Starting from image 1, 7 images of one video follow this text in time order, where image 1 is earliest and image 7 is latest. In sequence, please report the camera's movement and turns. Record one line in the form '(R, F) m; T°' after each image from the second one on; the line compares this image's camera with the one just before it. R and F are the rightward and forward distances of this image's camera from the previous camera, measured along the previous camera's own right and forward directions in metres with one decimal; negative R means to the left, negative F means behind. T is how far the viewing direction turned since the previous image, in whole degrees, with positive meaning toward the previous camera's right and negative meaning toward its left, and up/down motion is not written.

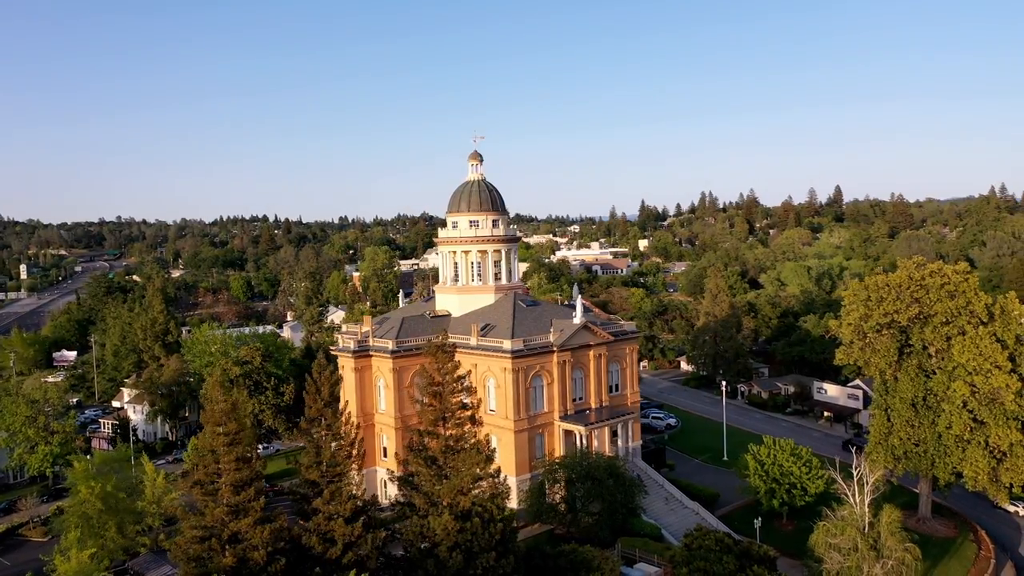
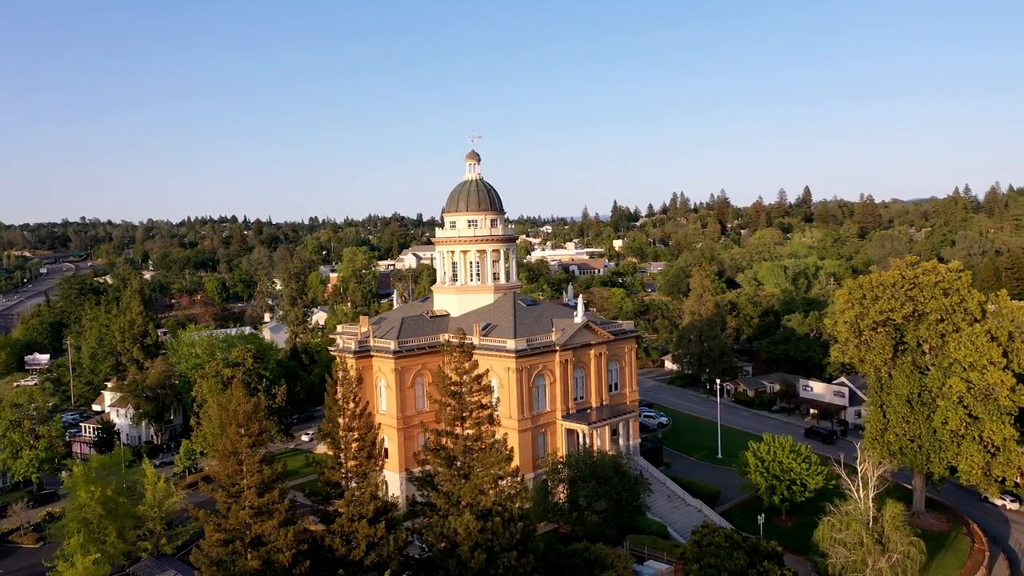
(-1.5, +0.1) m; +2°
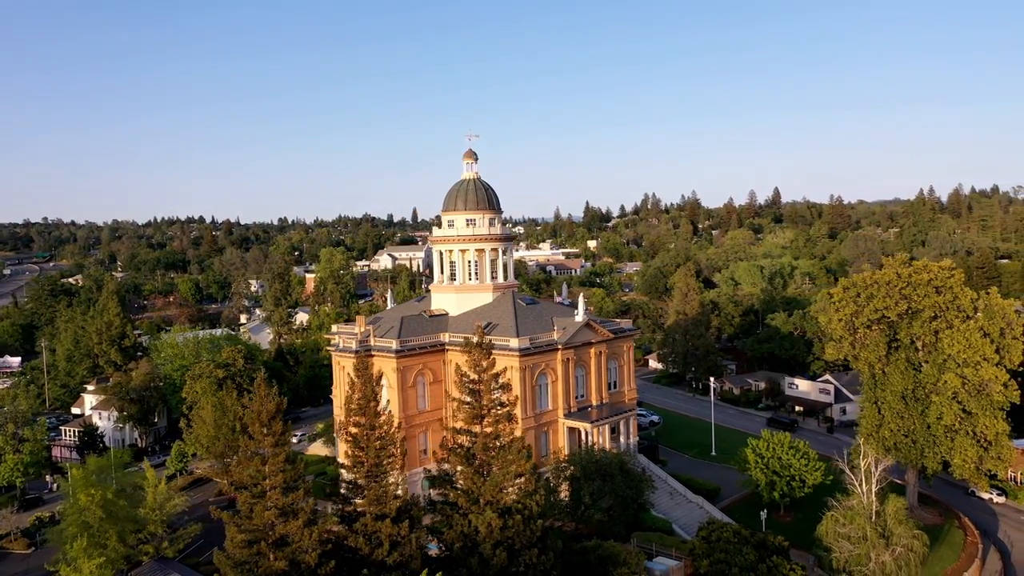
(-1.5, +0.1) m; +2°
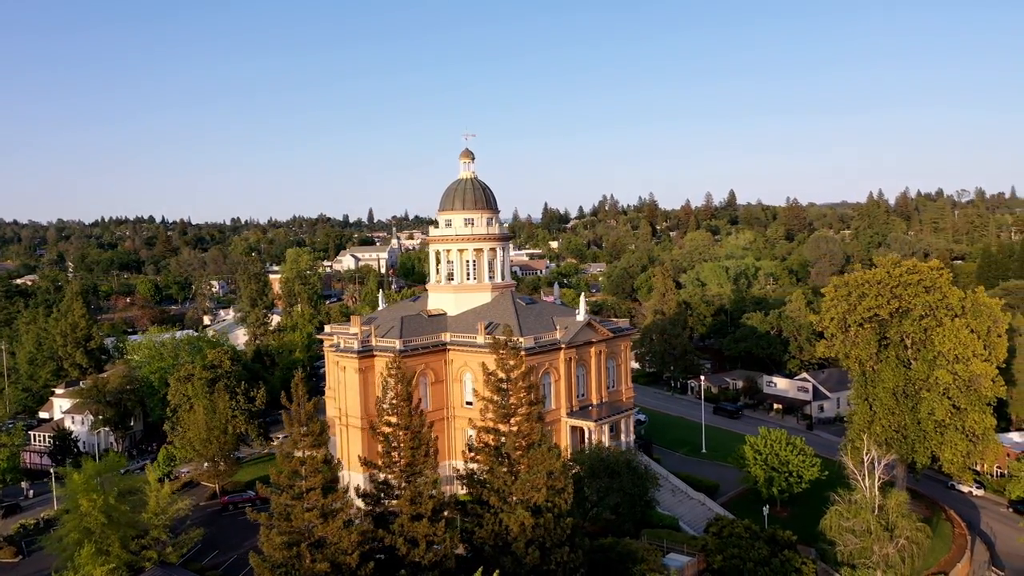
(-2.2, +0.1) m; +3°
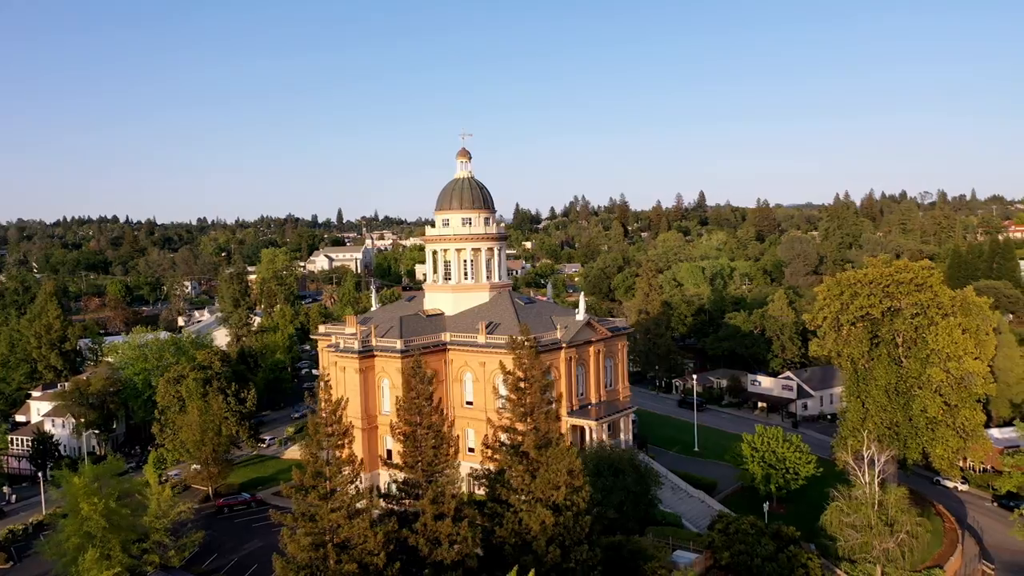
(-1.5, 0.0) m; +2°
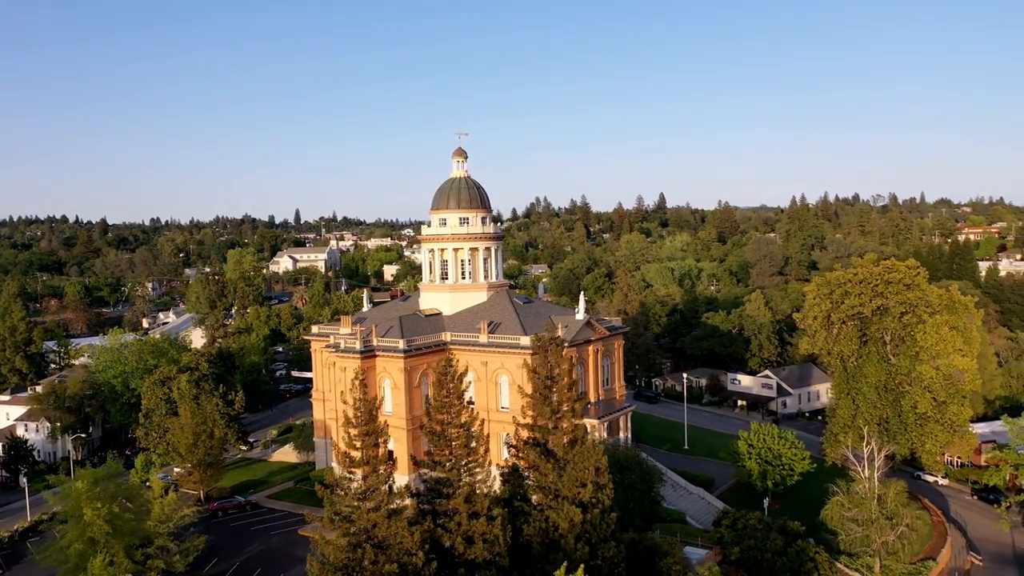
(-2.0, 0.0) m; +3°
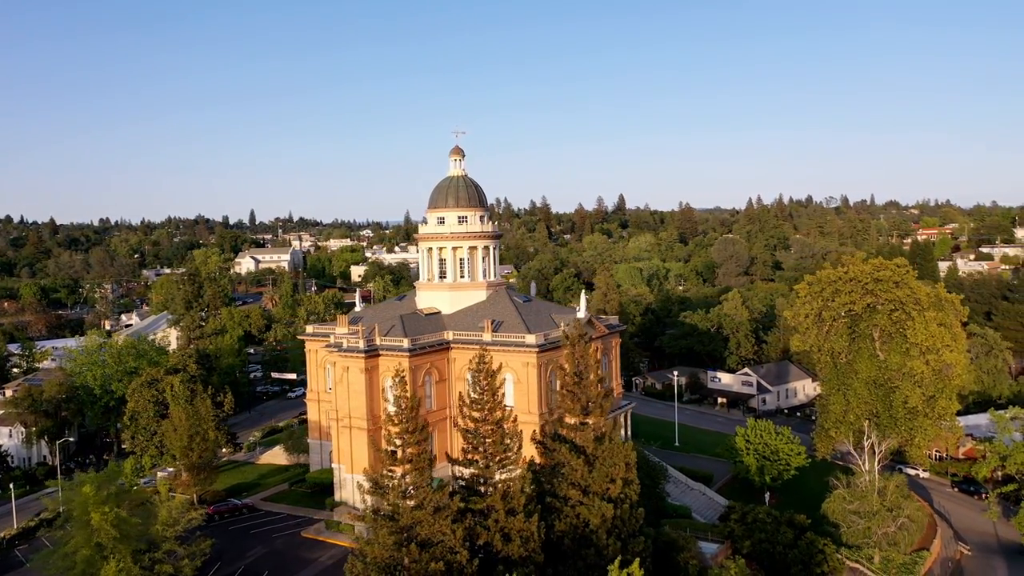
(-2.2, 0.0) m; +3°
